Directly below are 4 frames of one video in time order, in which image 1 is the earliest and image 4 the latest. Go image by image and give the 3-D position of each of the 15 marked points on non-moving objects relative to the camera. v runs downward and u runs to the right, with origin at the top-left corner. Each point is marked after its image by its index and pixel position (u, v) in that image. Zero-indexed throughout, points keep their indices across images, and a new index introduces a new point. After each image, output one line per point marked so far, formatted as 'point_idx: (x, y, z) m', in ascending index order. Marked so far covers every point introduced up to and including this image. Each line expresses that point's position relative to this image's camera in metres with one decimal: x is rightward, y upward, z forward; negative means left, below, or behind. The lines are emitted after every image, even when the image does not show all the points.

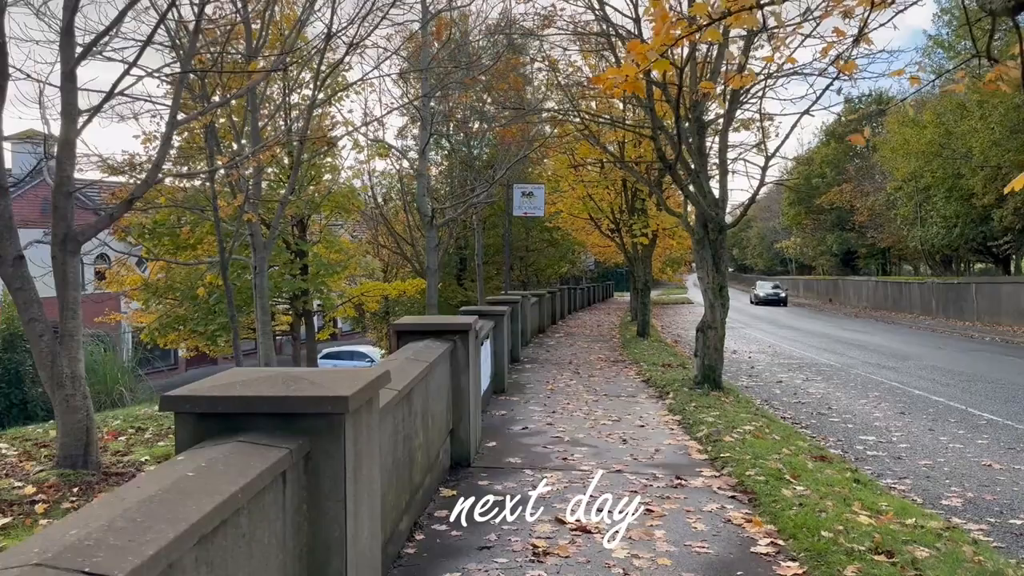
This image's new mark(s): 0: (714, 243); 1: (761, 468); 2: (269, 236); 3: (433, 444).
0: (+2.4, +0.5, +10.0) m
1: (+1.8, -1.3, +5.9) m
2: (-4.2, +0.9, +14.2) m
3: (-0.5, -1.0, +5.2) m
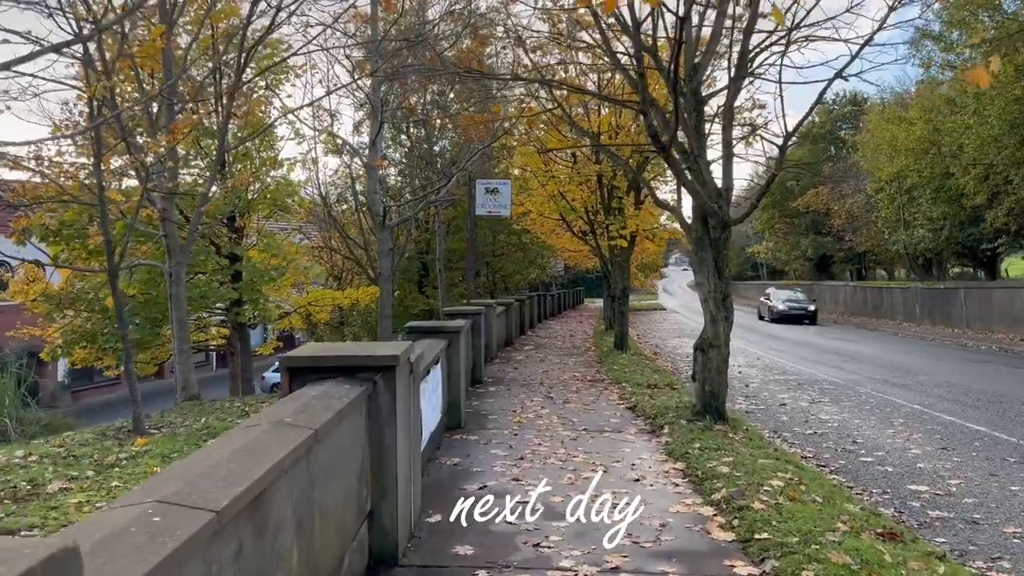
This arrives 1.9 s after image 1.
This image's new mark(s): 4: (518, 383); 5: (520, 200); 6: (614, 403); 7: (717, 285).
0: (+2.0, +0.4, +8.1) m
1: (+1.5, -1.4, +4.0) m
2: (-4.8, +0.7, +12.2) m
3: (-0.7, -1.1, +3.2) m
4: (+0.1, -1.3, +11.6) m
5: (+0.2, +2.1, +19.8) m
6: (+1.2, -1.4, +9.8) m
7: (+2.0, 0.0, +8.1) m
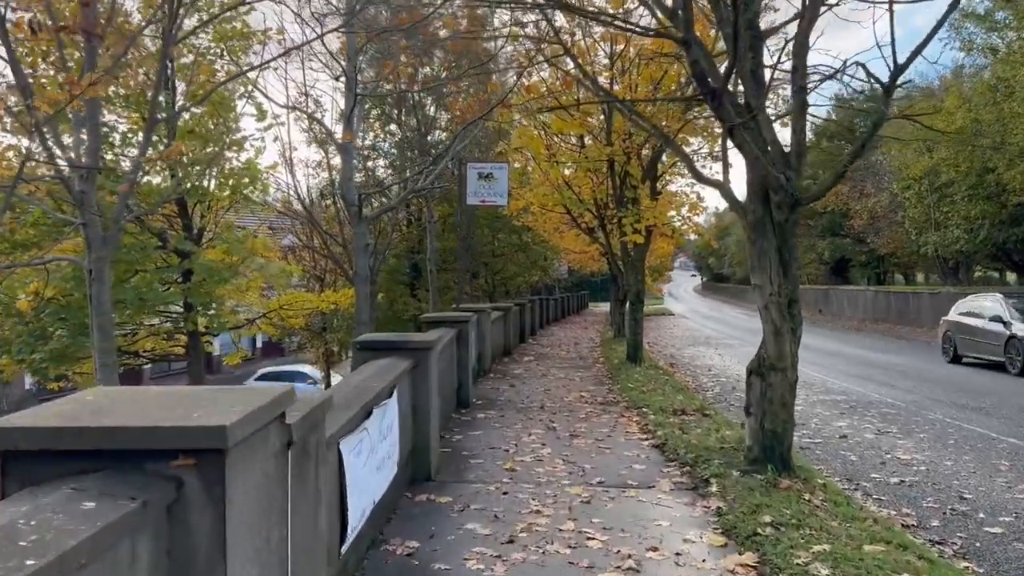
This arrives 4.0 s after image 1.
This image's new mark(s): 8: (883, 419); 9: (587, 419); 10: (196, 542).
0: (+1.9, +0.4, +5.9) m
1: (+1.4, -1.3, +1.8) m
2: (-4.8, +0.7, +10.0) m
3: (-0.8, -1.0, +1.1) m
4: (0.0, -1.4, +9.5) m
5: (+0.2, +2.0, +17.7) m
6: (+1.1, -1.4, +7.6) m
7: (+2.0, 0.0, +5.9) m
8: (+4.5, -1.6, +10.1) m
9: (+0.8, -1.4, +8.7) m
10: (-0.7, -0.6, +2.0) m
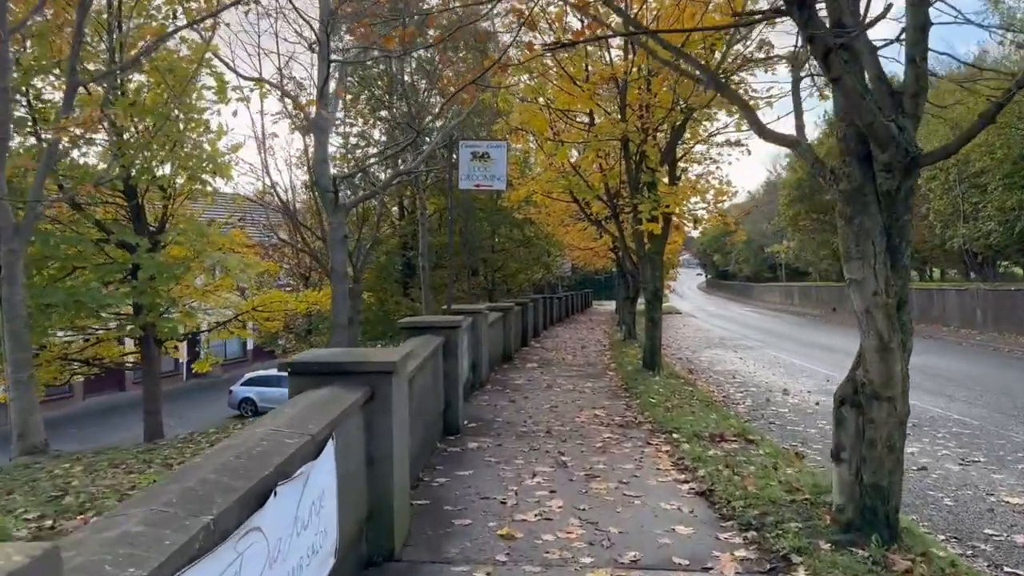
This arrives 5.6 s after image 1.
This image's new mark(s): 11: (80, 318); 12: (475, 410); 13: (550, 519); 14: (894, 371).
0: (+1.9, +0.5, +4.2) m
1: (+1.4, -1.3, +0.1) m
2: (-4.9, +0.7, +8.3) m
3: (-0.9, -1.0, -0.7) m
4: (0.0, -1.3, +7.7) m
5: (+0.2, +2.1, +15.9) m
6: (+1.1, -1.4, +5.9) m
7: (+1.9, 0.0, +4.2) m
8: (+4.5, -1.5, +8.3) m
9: (+0.8, -1.4, +6.9) m
10: (-0.8, -0.6, +0.2) m
11: (-5.4, -0.4, +10.4) m
12: (-0.4, -1.3, +9.0) m
13: (+0.2, -1.4, +4.9) m
14: (+2.0, -0.4, +4.2) m
